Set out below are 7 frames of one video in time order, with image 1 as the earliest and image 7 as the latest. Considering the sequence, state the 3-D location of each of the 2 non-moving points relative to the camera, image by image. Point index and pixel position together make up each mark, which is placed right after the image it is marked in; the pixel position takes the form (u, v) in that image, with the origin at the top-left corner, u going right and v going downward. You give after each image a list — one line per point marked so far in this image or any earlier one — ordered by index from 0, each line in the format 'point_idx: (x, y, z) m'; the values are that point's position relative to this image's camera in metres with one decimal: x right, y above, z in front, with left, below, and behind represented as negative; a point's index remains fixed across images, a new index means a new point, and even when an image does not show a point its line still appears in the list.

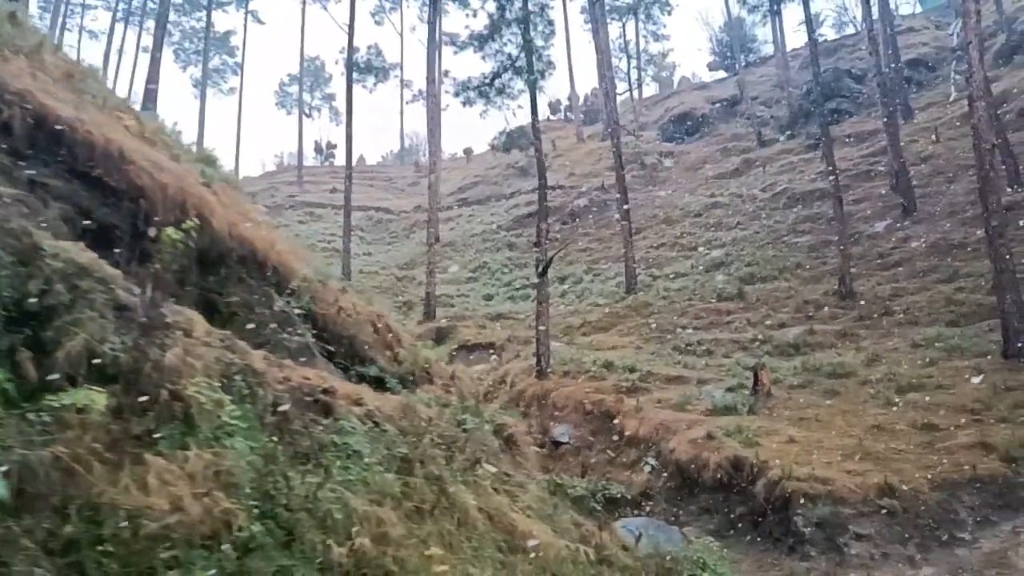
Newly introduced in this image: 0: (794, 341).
0: (+5.3, -1.0, +15.6) m
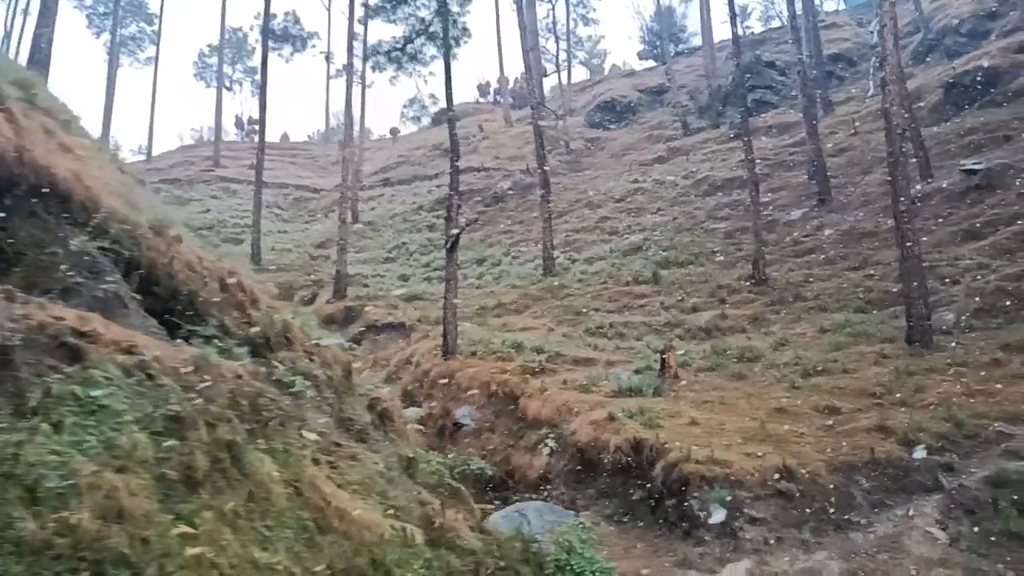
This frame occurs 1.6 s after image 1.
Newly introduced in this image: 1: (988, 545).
0: (+3.6, -0.7, +15.4) m
1: (+4.5, -2.4, +7.8) m
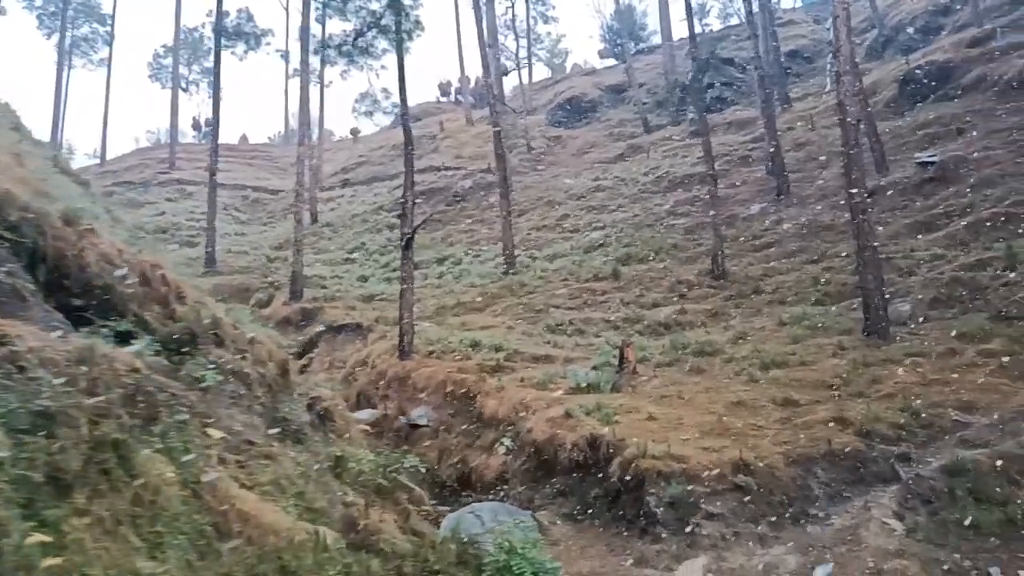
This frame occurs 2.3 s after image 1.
0: (+2.8, -0.6, +15.3) m
1: (+4.1, -2.3, +7.7) m
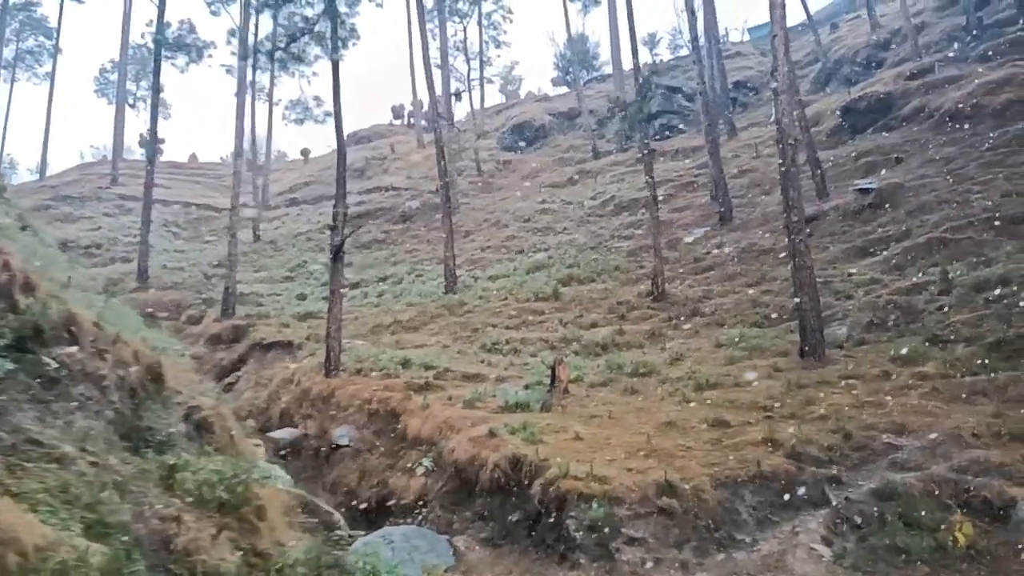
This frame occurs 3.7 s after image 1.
0: (+1.6, -1.0, +14.9) m
1: (+3.2, -2.4, +7.3) m
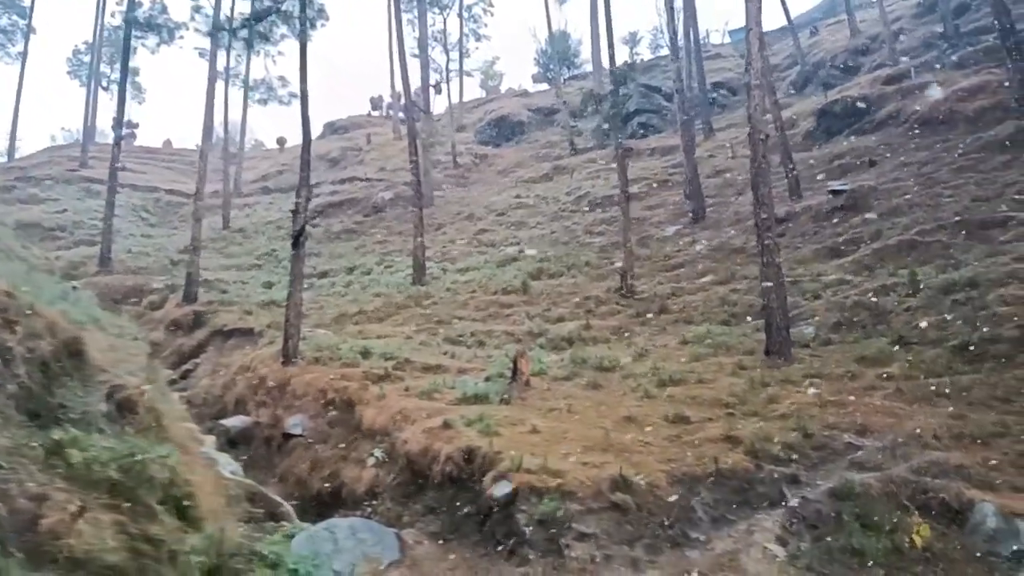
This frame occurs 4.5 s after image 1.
0: (+1.0, -0.8, +14.6) m
1: (+2.7, -2.4, +7.1) m
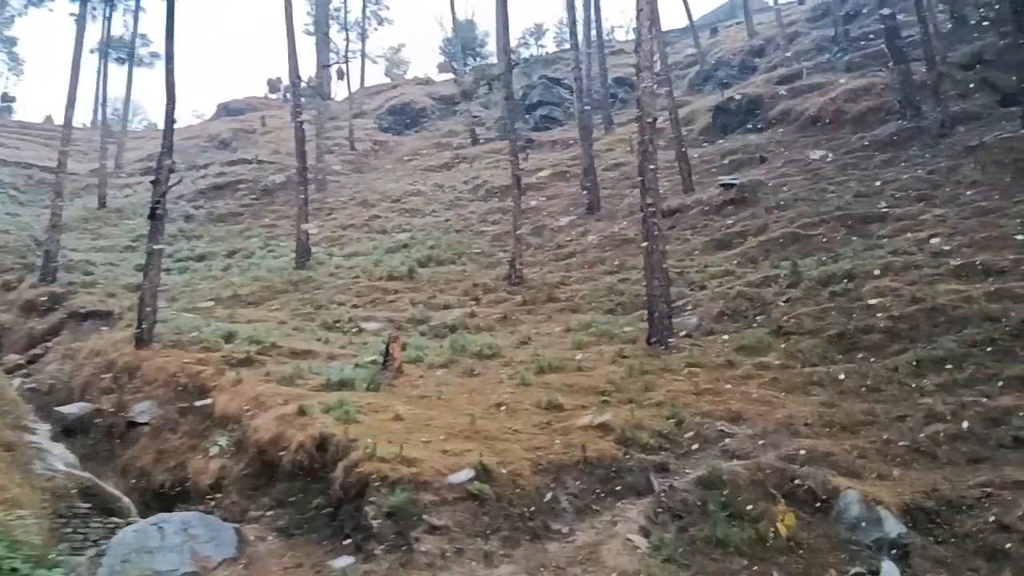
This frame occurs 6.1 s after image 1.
0: (-1.1, -0.6, +14.0) m
1: (+1.5, -2.2, +6.8) m
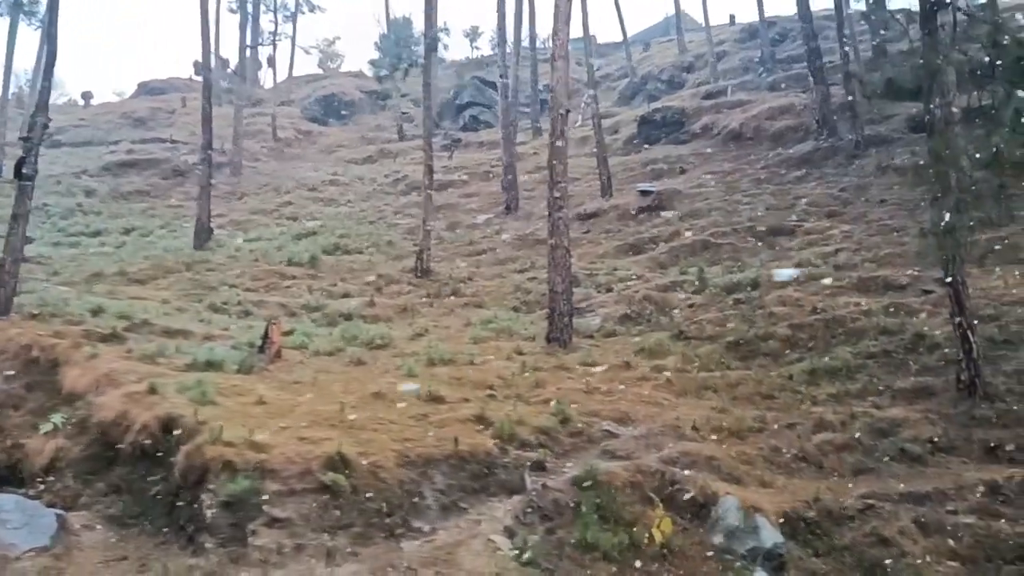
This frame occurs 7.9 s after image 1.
0: (-2.7, -0.4, +13.3) m
1: (+0.3, -2.1, +6.3) m
